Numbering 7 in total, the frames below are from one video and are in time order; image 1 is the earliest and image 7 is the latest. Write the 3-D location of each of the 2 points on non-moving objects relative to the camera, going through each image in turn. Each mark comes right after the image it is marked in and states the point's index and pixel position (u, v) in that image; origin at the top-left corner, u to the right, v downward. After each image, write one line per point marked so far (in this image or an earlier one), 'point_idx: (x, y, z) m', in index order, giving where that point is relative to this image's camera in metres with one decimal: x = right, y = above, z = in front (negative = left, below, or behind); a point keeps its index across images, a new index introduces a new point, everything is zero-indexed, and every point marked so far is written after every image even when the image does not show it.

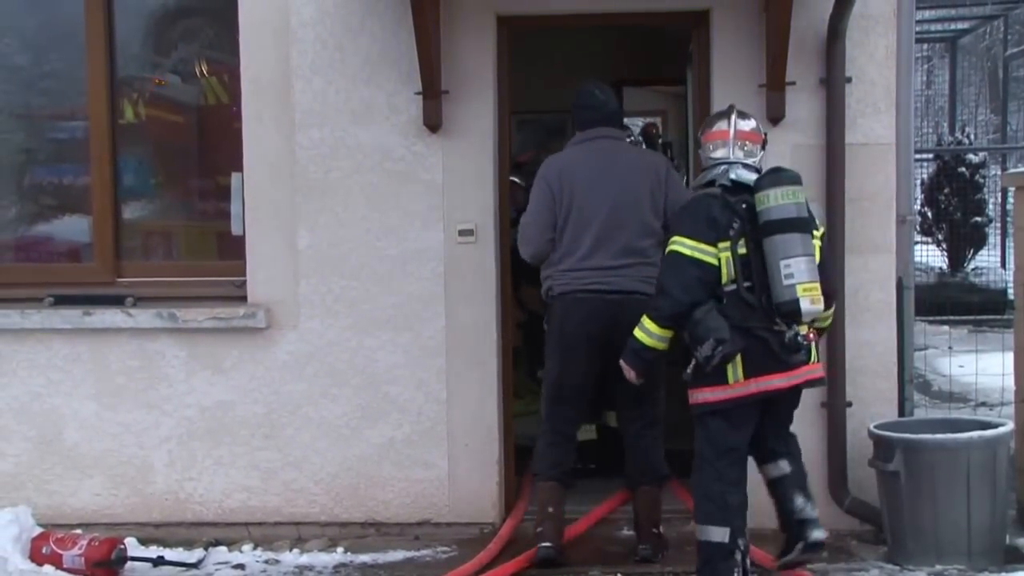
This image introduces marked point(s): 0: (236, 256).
0: (-1.3, +0.2, +5.5) m
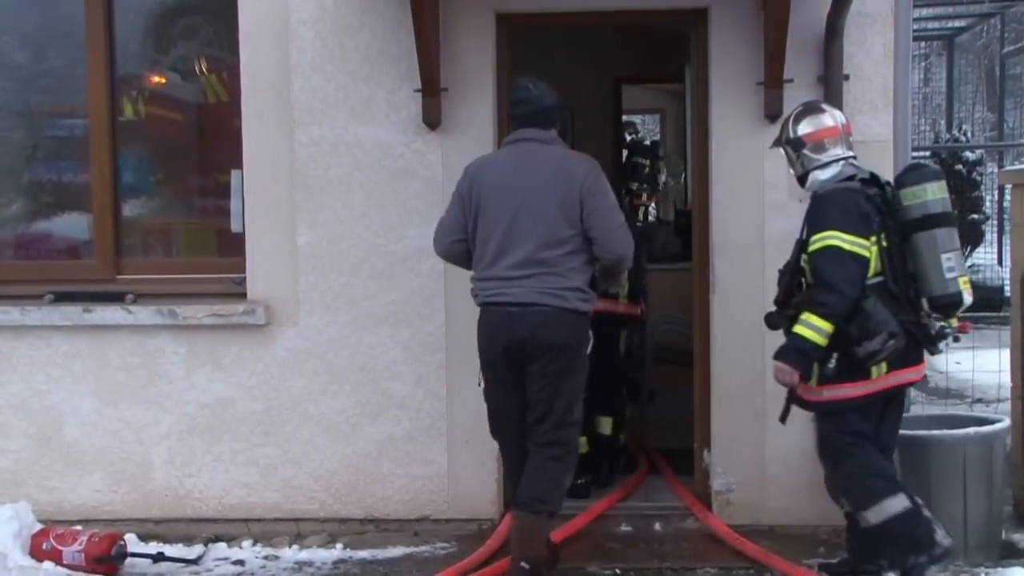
0: (-1.3, +0.2, +5.5) m
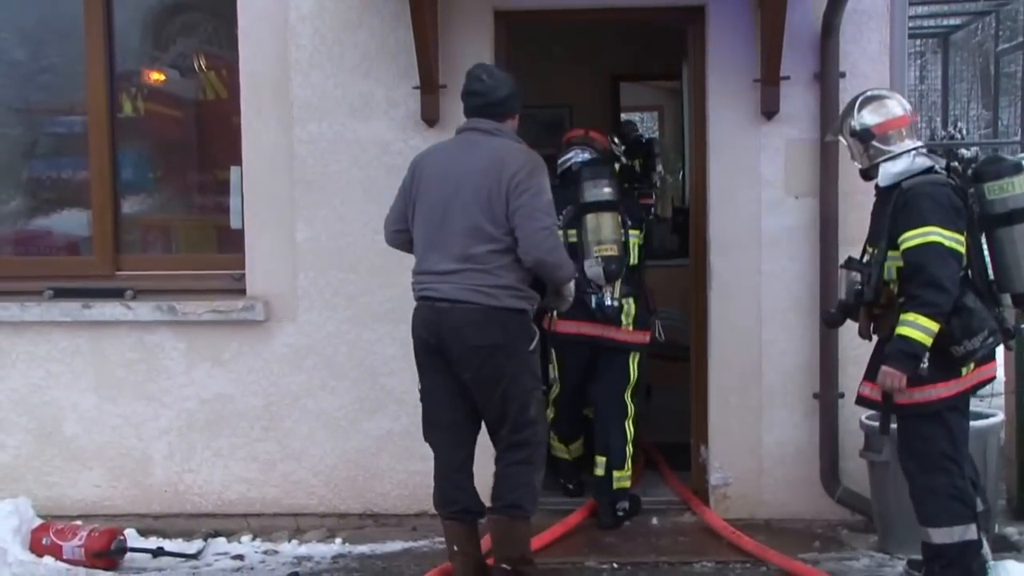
0: (-1.3, +0.2, +5.5) m
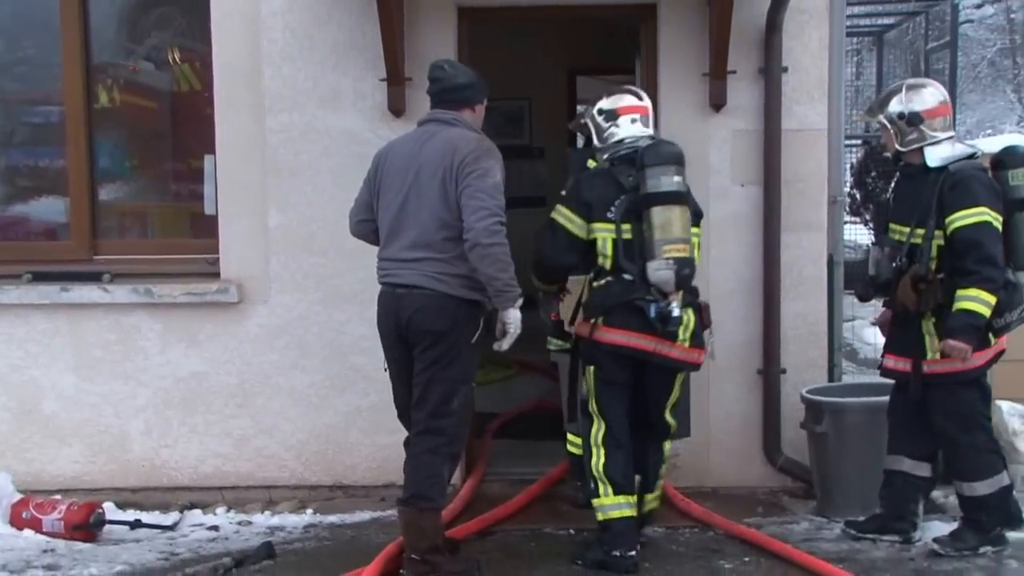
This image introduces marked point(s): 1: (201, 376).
0: (-1.5, +0.3, +5.8) m
1: (-1.5, -0.4, +5.6) m
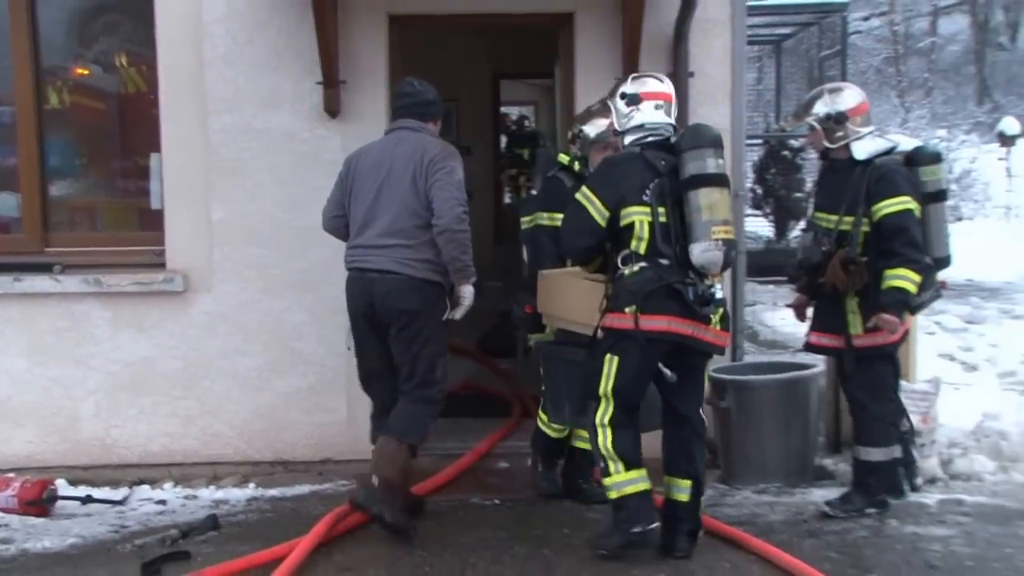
0: (-1.9, +0.3, +6.1) m
1: (-1.9, -0.4, +5.9) m
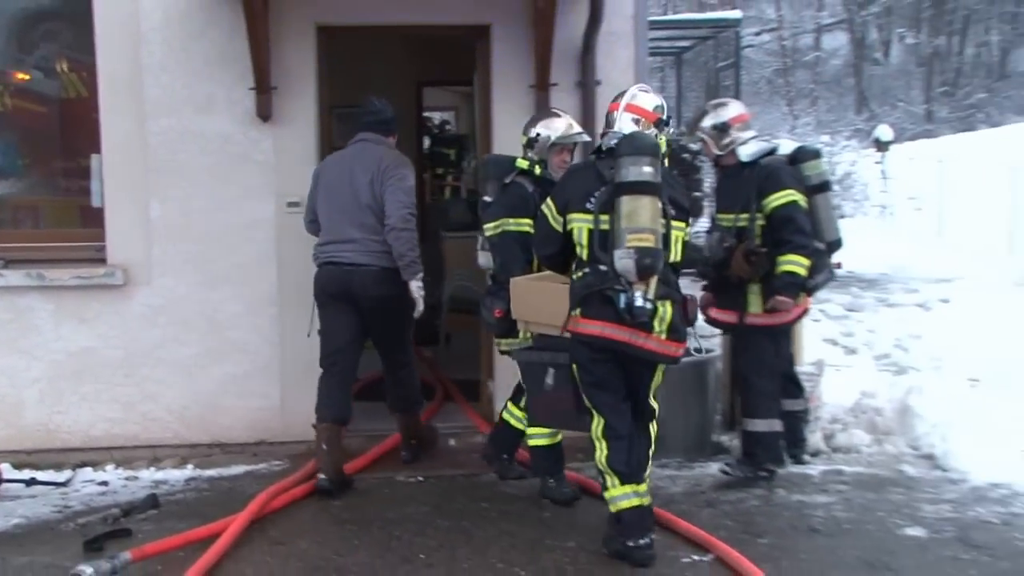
0: (-2.3, +0.4, +6.5) m
1: (-2.3, -0.3, +6.3) m
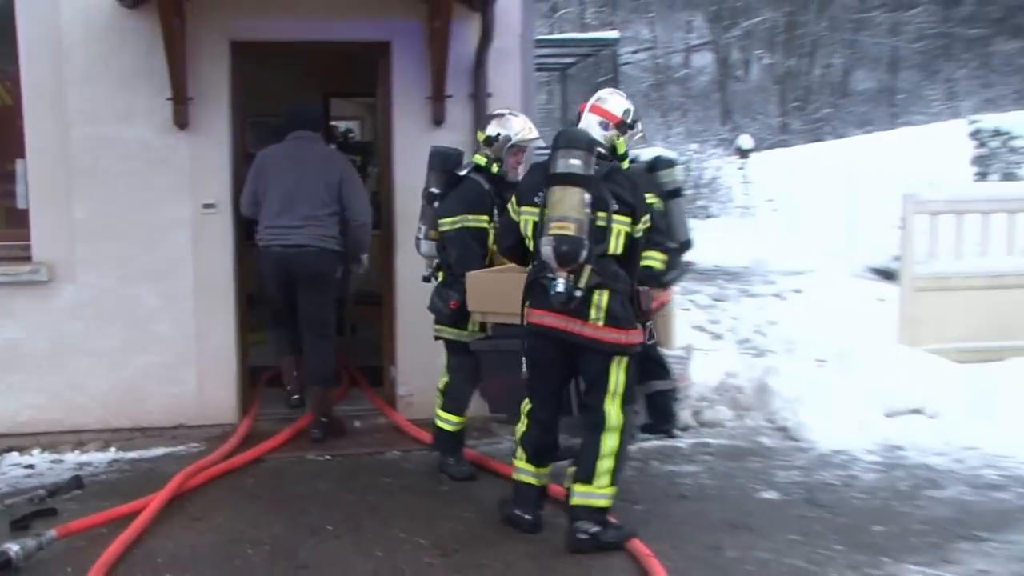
0: (-2.9, +0.4, +6.9) m
1: (-2.9, -0.3, +6.7) m
